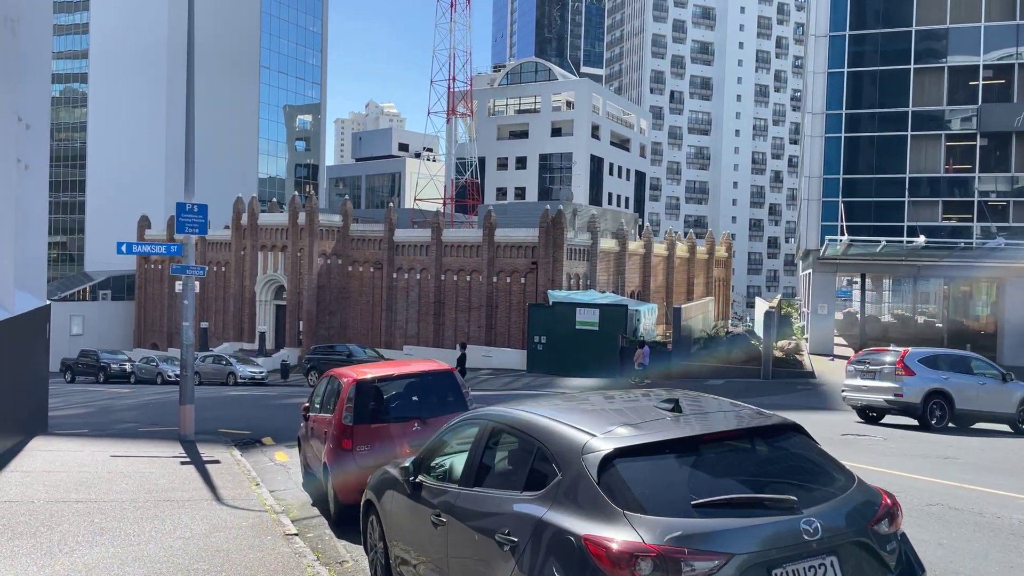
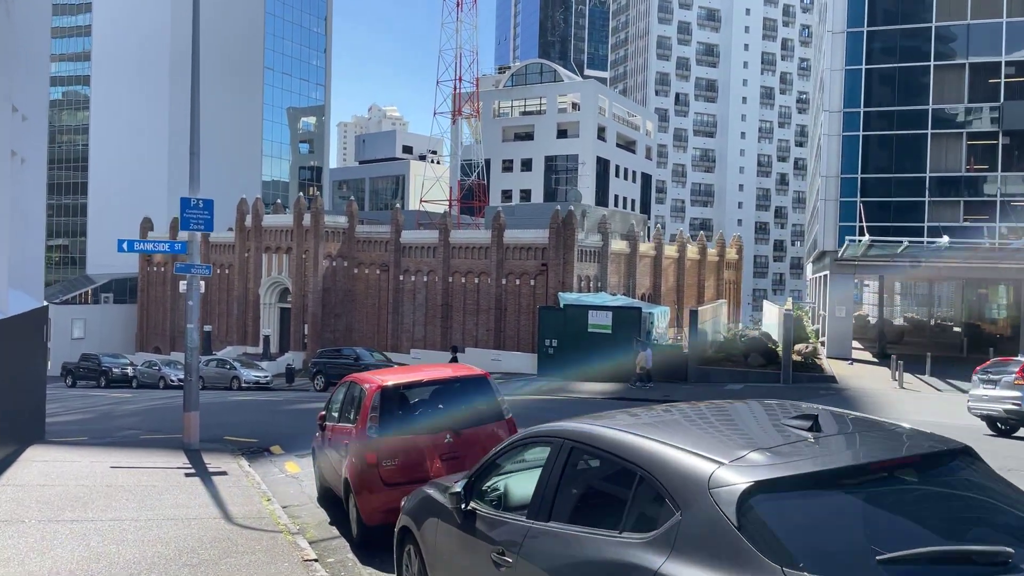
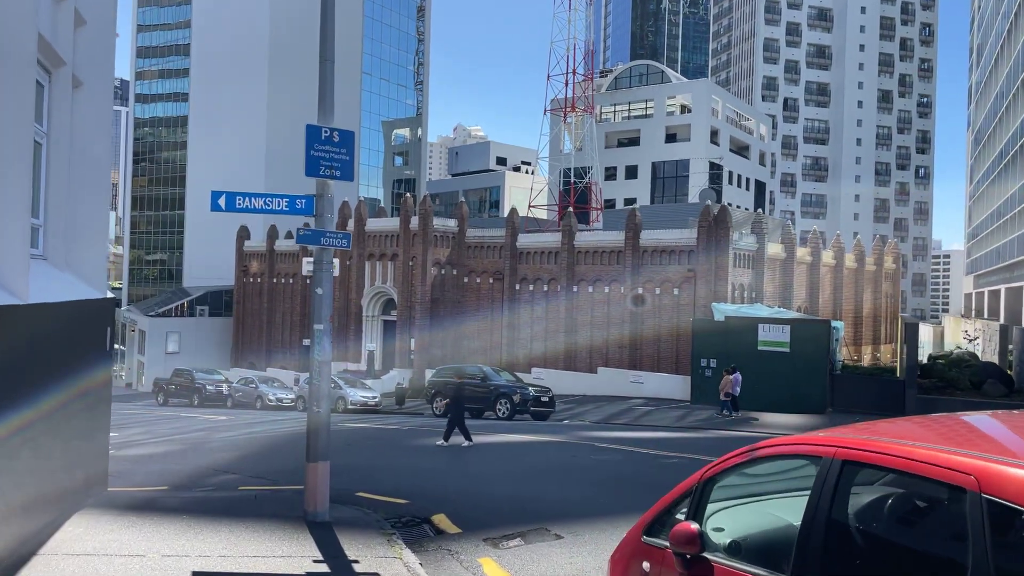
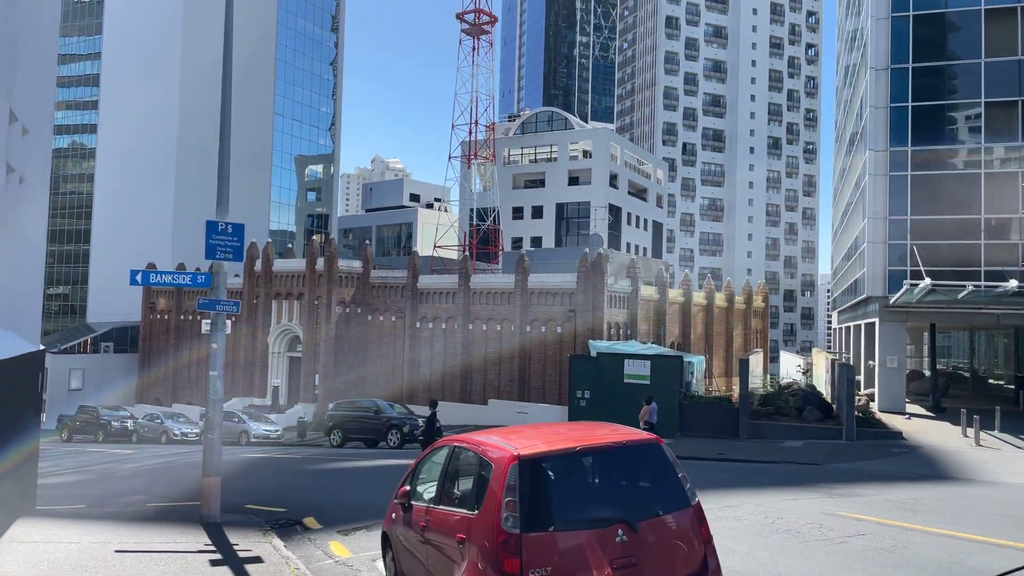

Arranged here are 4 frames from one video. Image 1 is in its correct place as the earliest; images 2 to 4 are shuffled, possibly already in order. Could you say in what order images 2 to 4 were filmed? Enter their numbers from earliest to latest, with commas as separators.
2, 4, 3
